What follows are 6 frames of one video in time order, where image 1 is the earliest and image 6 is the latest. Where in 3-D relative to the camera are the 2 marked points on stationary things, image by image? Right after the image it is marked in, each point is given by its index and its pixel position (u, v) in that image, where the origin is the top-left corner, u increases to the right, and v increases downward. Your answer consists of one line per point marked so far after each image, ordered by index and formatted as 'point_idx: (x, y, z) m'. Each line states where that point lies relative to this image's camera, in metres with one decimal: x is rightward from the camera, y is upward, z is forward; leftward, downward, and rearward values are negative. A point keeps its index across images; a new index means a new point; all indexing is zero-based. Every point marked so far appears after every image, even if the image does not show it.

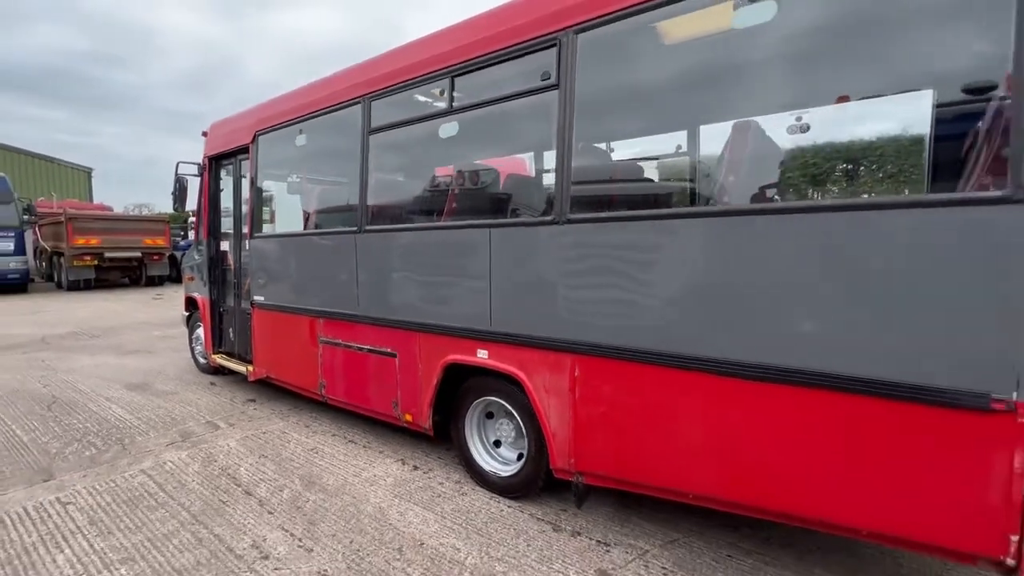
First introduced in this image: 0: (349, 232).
0: (-1.3, +0.5, +3.8) m
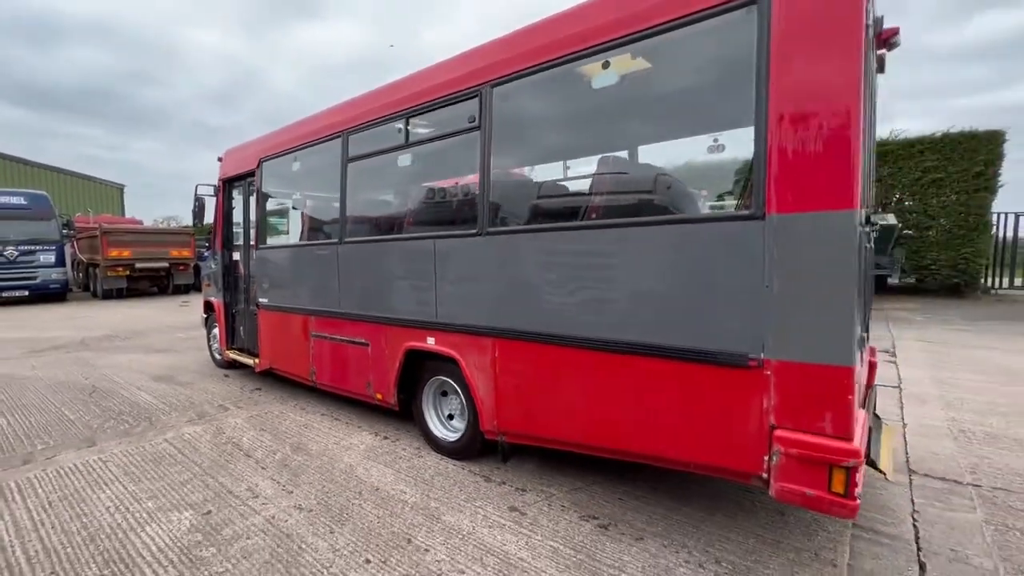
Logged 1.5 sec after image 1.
0: (-1.8, +0.4, +4.6) m
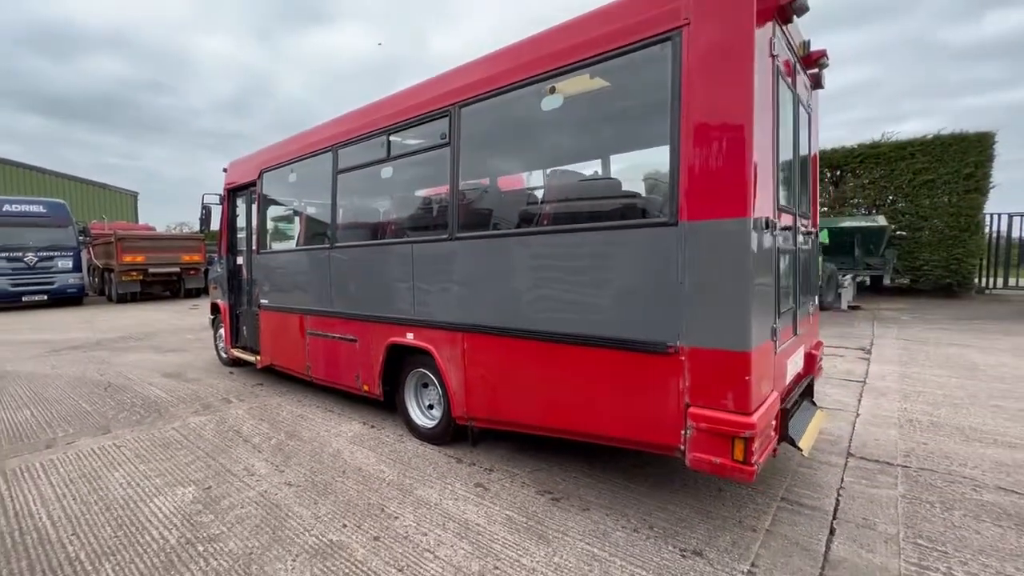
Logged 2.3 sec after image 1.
0: (-2.0, +0.4, +5.0) m
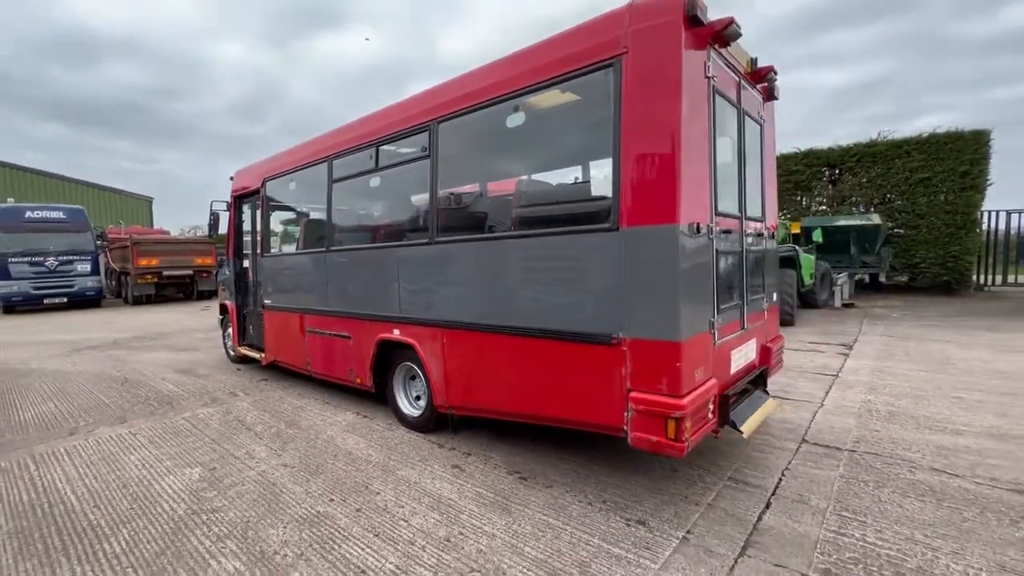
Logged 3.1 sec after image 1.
0: (-2.2, +0.4, +5.4) m
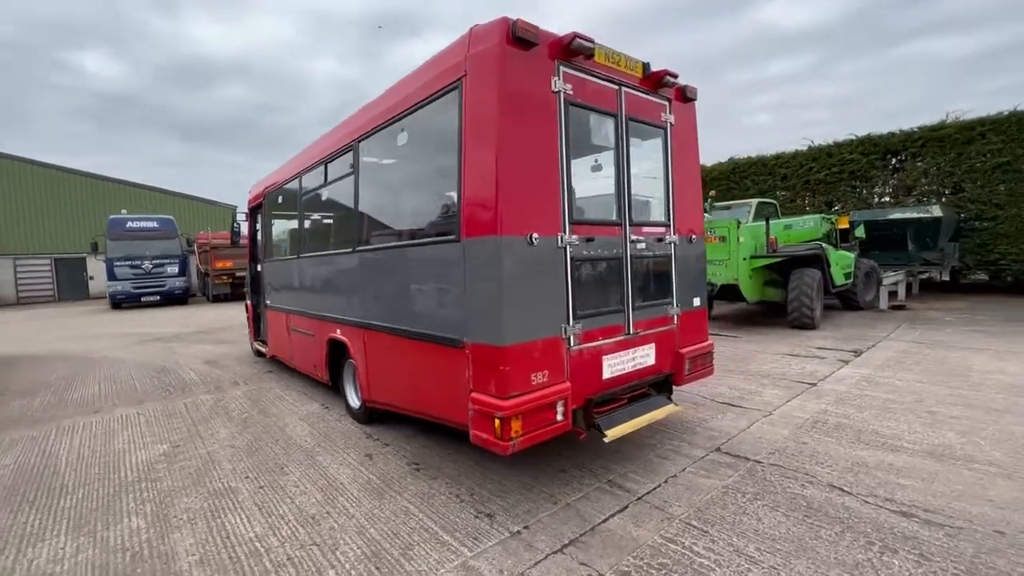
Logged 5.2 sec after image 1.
0: (-2.7, +0.4, +6.0) m
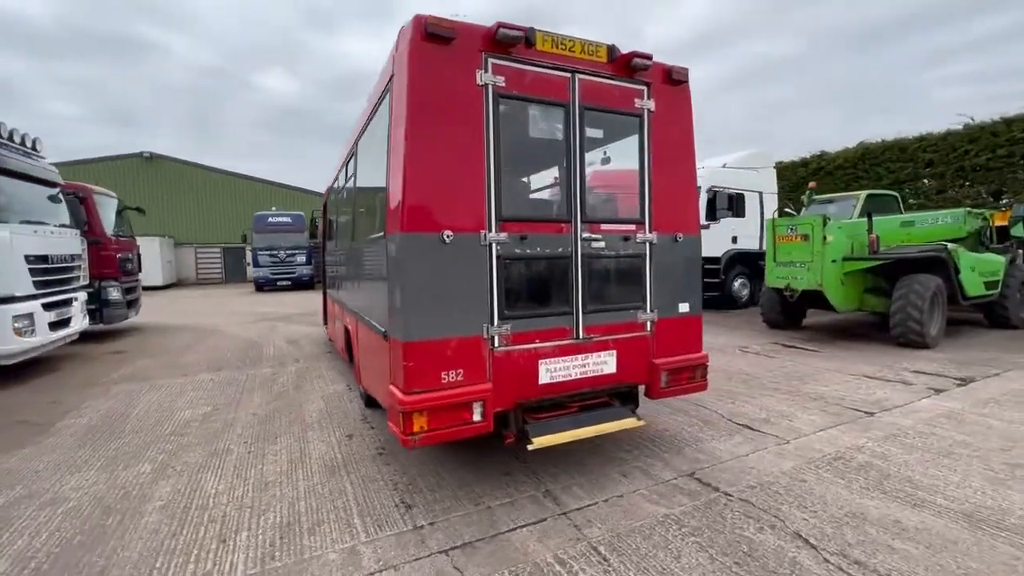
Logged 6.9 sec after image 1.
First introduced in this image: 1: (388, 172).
0: (-2.5, +0.5, +6.6) m
1: (-0.8, +0.8, +3.1) m
